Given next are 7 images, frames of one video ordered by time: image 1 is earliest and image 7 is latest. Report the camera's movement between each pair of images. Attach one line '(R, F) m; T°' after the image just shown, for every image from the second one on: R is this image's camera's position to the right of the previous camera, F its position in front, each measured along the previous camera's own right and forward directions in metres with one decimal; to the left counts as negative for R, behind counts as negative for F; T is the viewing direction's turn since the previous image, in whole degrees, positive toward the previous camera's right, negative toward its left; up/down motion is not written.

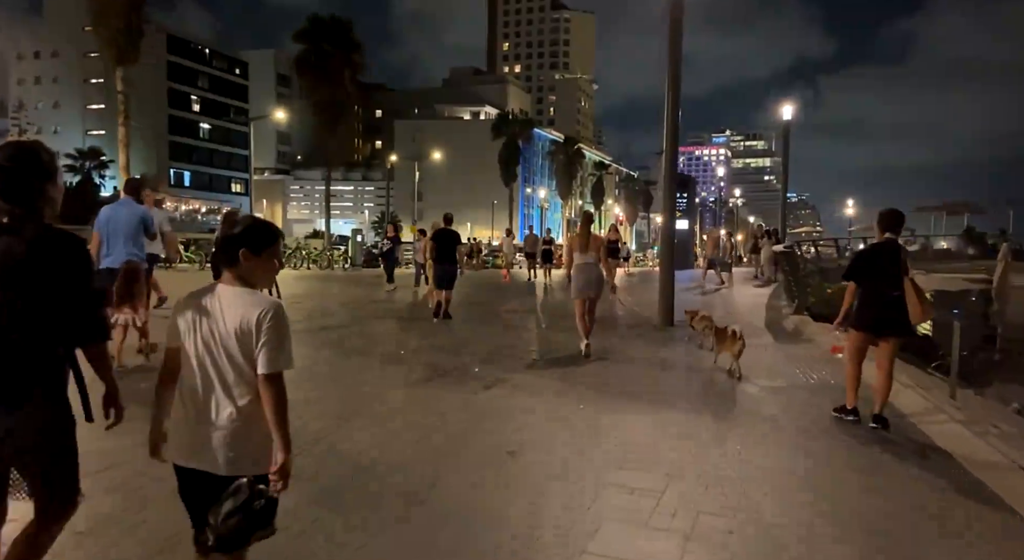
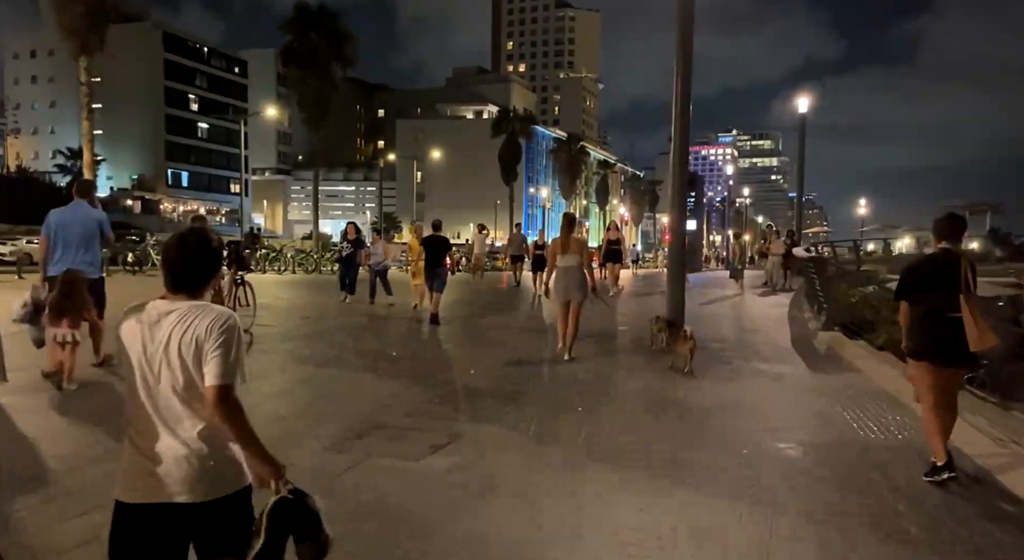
(+0.3, +1.4) m; 0°
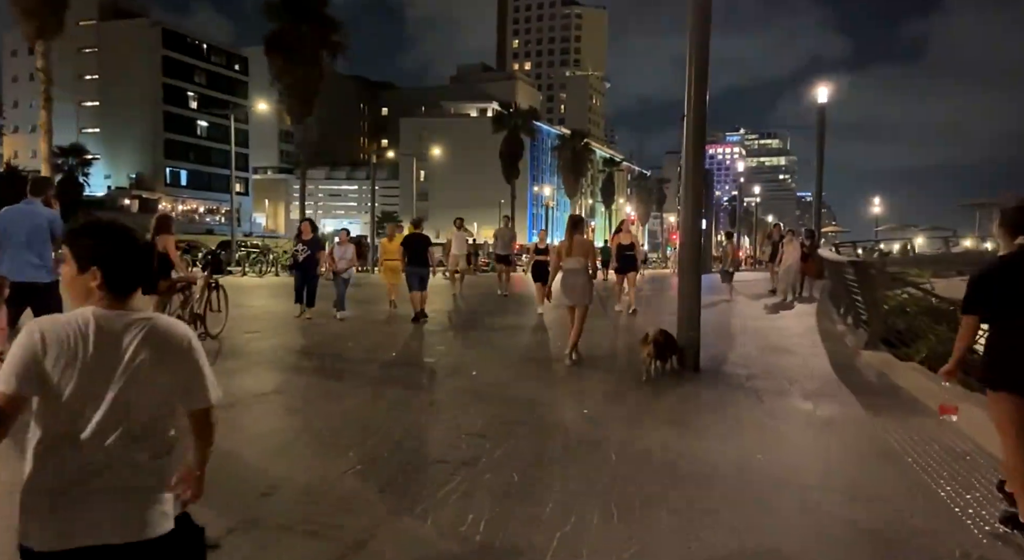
(+0.3, +1.5) m; -1°
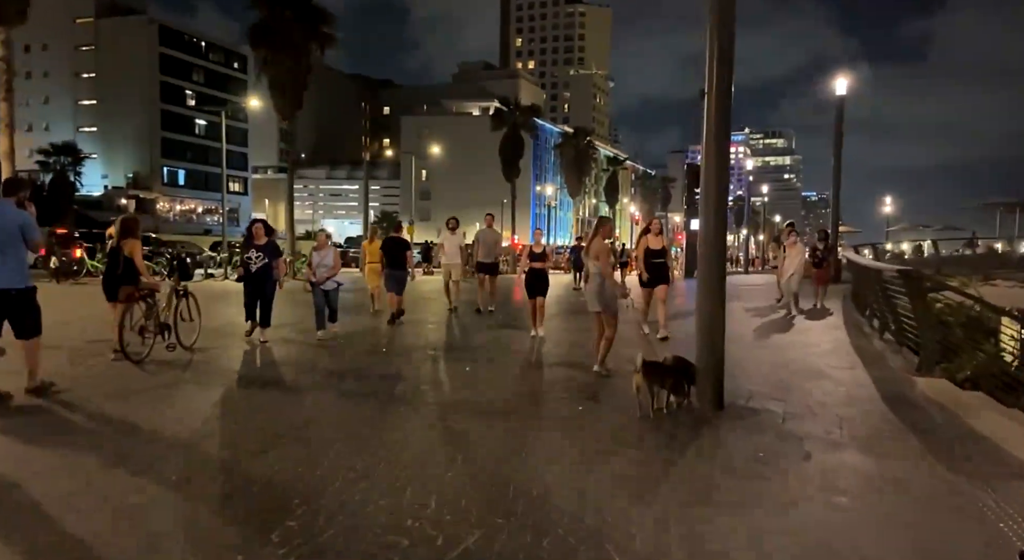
(+0.2, +1.2) m; 0°
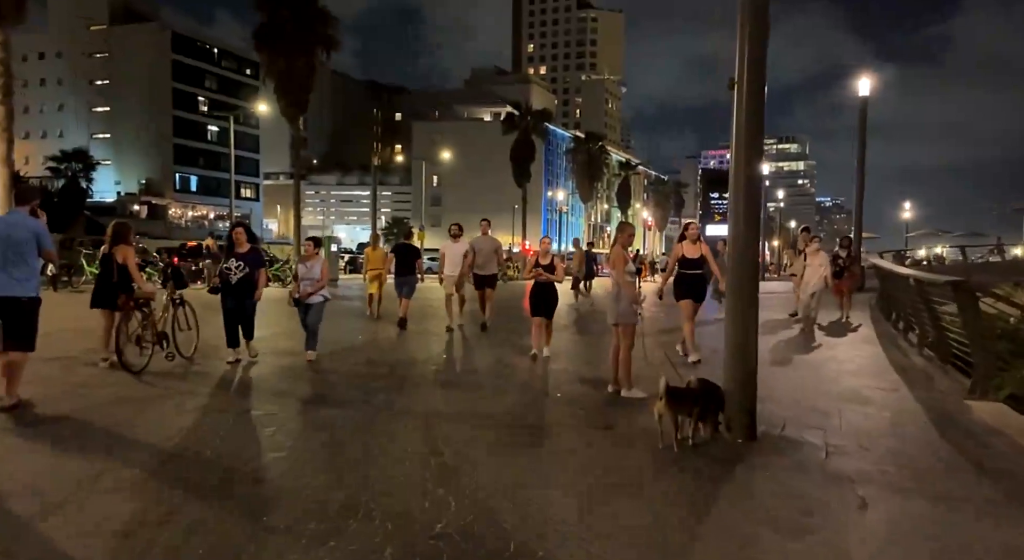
(0.0, +0.6) m; -1°
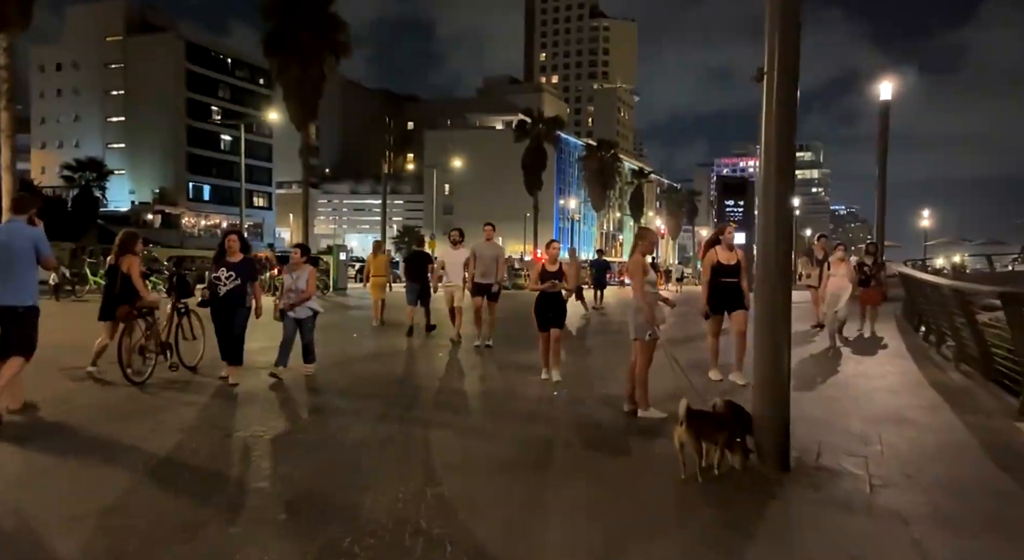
(0.0, +0.4) m; -1°
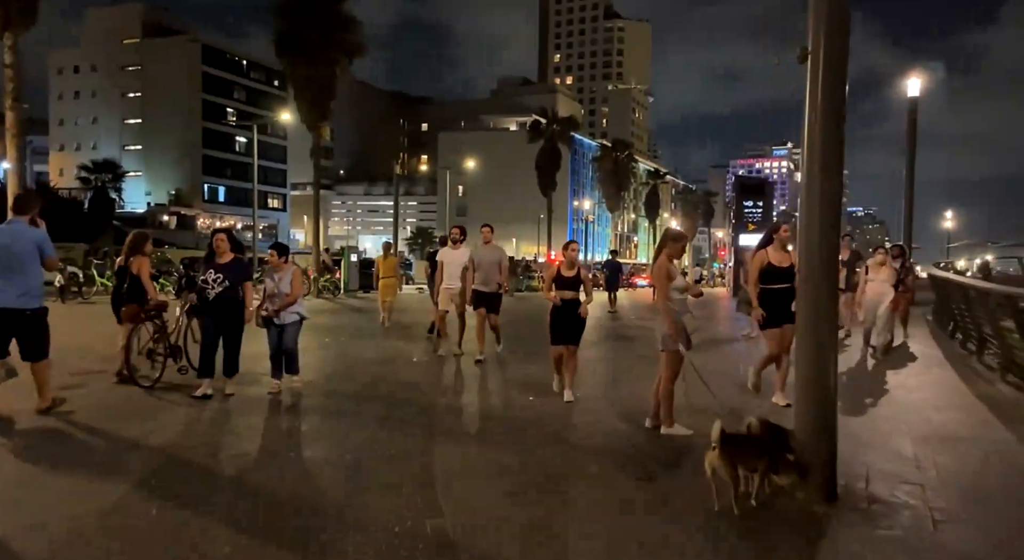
(0.0, +0.4) m; -1°
